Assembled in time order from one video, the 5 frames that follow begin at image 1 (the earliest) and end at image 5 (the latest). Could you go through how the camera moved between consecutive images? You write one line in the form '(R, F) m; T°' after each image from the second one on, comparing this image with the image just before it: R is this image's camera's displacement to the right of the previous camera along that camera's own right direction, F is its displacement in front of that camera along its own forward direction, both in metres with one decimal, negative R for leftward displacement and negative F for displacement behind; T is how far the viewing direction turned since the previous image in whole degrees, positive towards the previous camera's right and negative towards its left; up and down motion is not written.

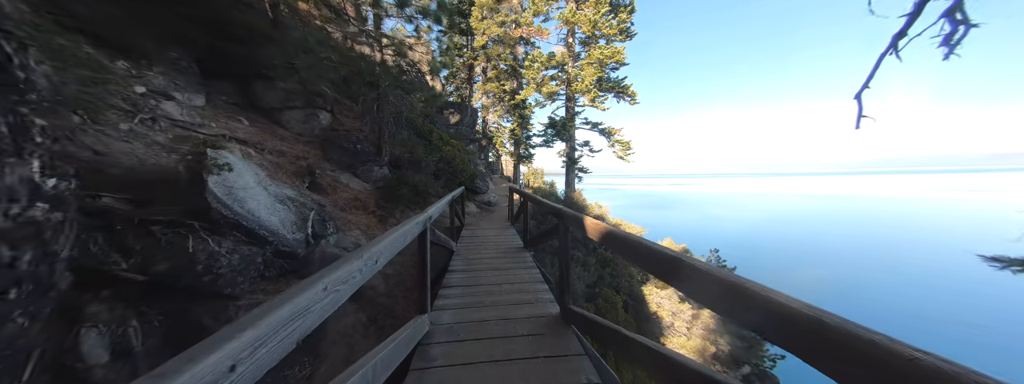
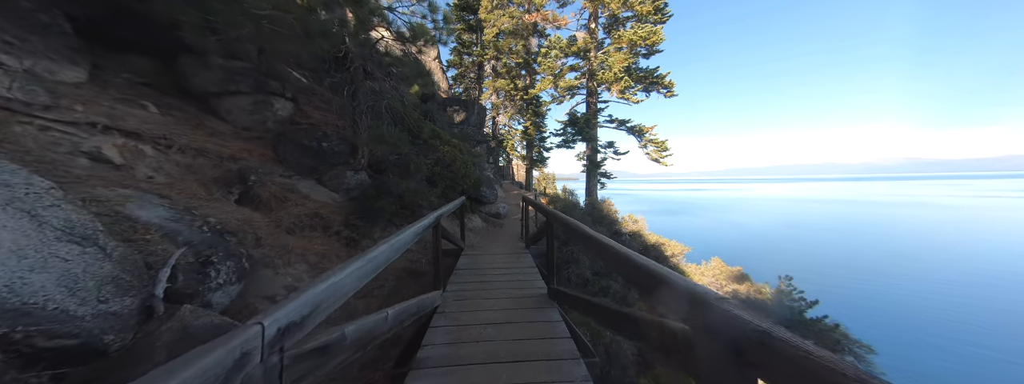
(-0.1, +2.1) m; -2°
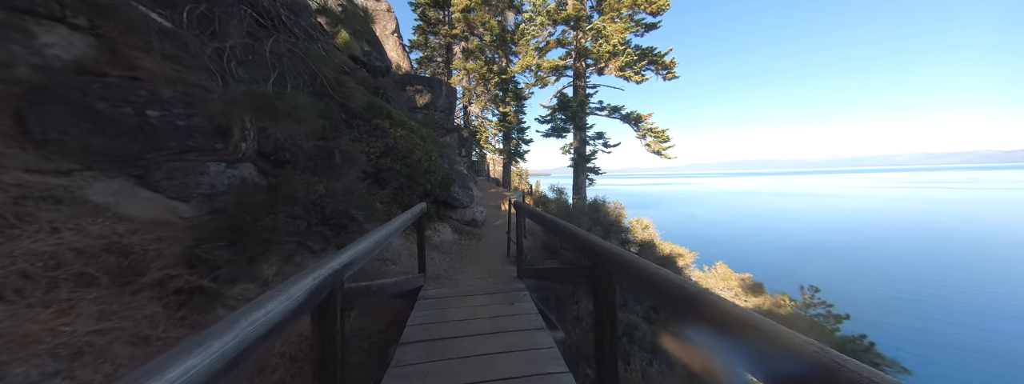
(-0.2, +2.2) m; +6°
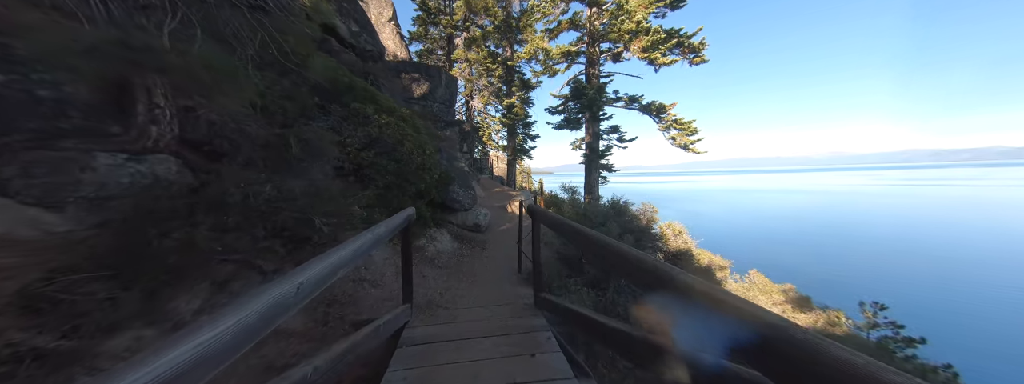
(-0.2, +1.1) m; -1°
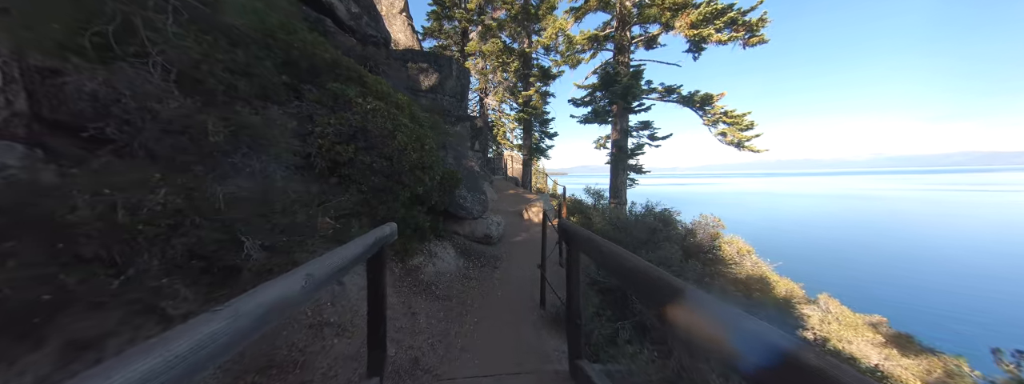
(-0.1, +1.2) m; -3°
